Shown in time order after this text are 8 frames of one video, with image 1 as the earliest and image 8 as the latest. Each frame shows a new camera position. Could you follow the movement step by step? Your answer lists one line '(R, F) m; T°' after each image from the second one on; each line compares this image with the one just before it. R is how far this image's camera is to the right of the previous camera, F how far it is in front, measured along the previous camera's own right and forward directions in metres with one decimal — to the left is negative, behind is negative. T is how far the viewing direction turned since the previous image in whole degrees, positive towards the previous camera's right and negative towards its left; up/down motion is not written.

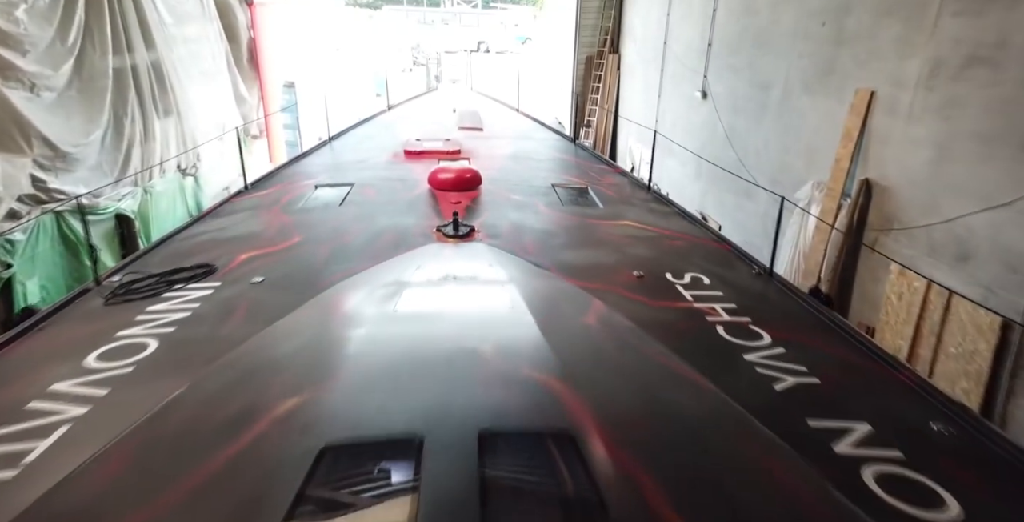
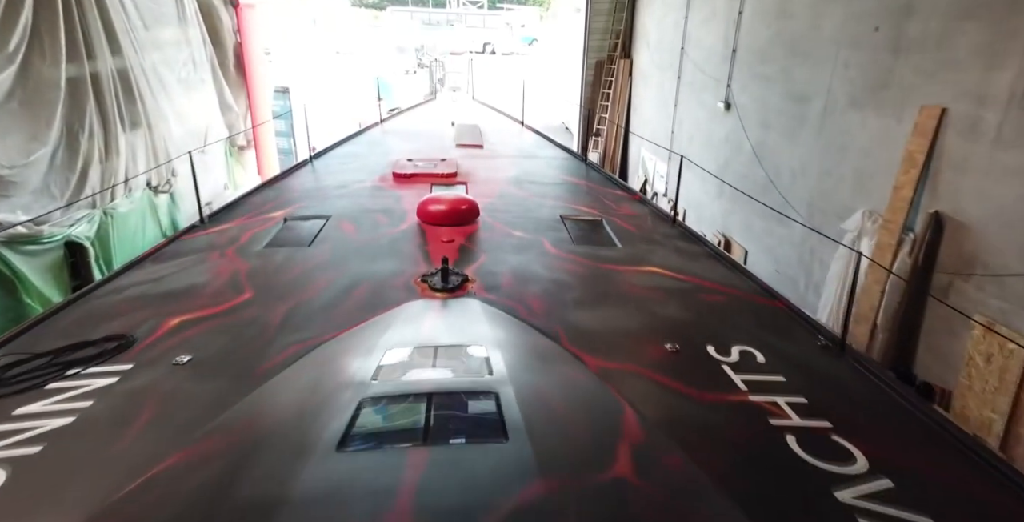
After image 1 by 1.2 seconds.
(0.0, +0.7) m; 0°
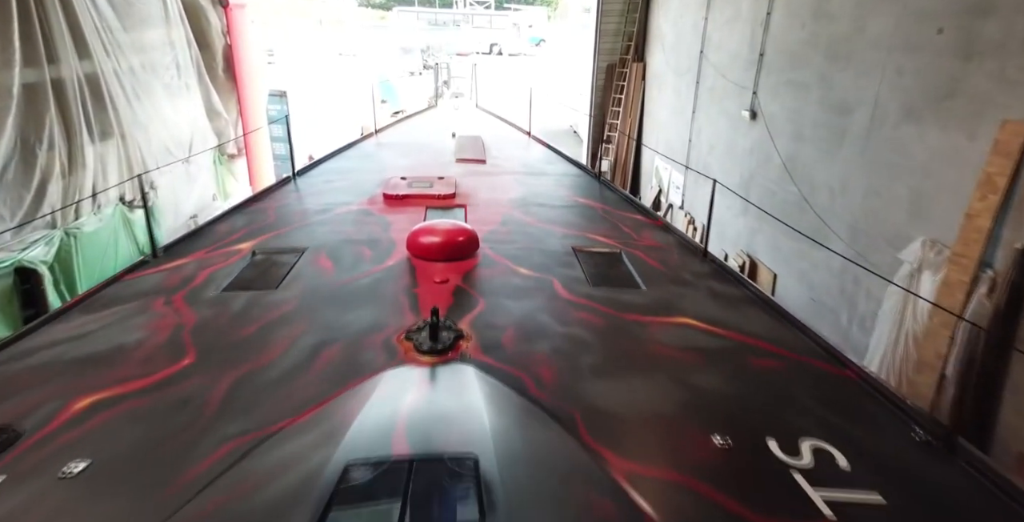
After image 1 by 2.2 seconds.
(0.0, +0.6) m; -1°
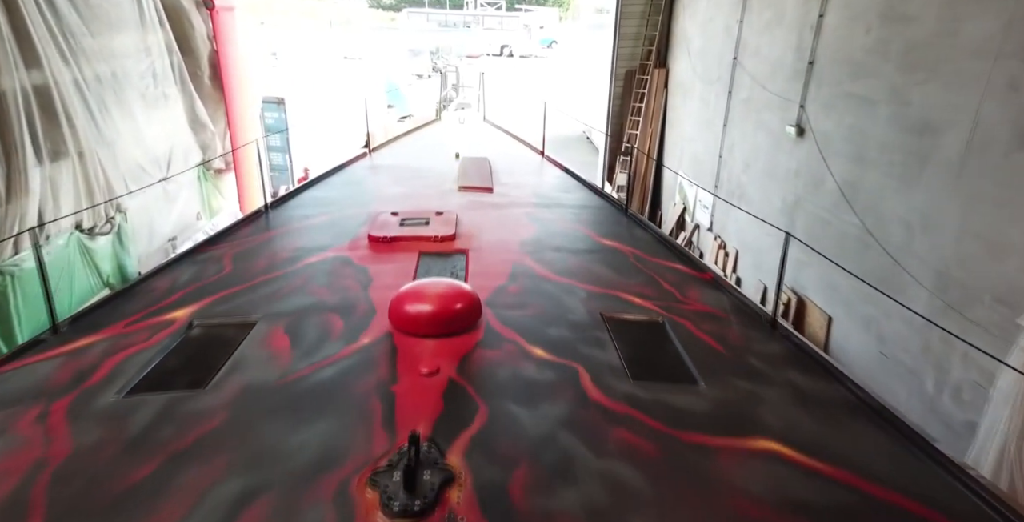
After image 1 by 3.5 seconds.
(0.0, +0.8) m; -1°
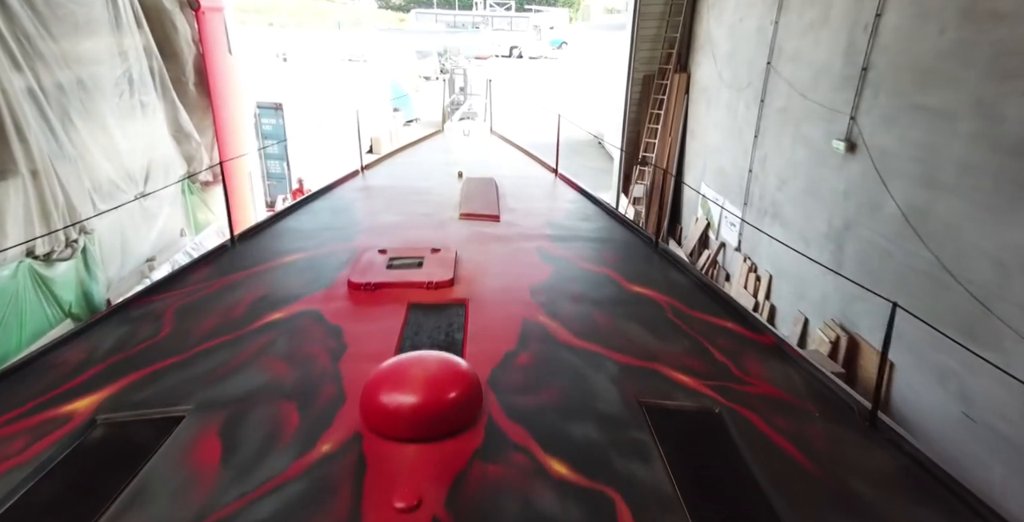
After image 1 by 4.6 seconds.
(0.0, +0.7) m; -1°
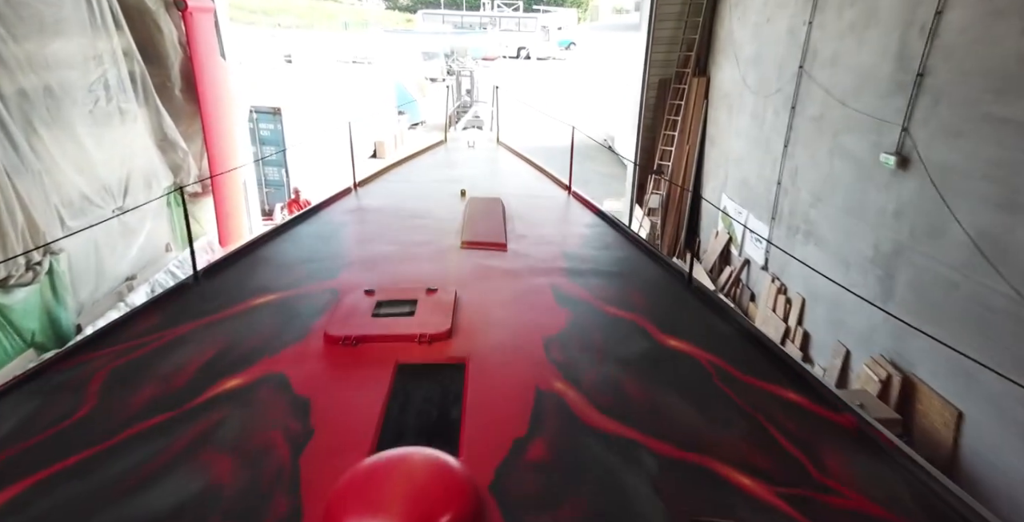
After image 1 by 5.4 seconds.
(0.0, +0.5) m; -1°
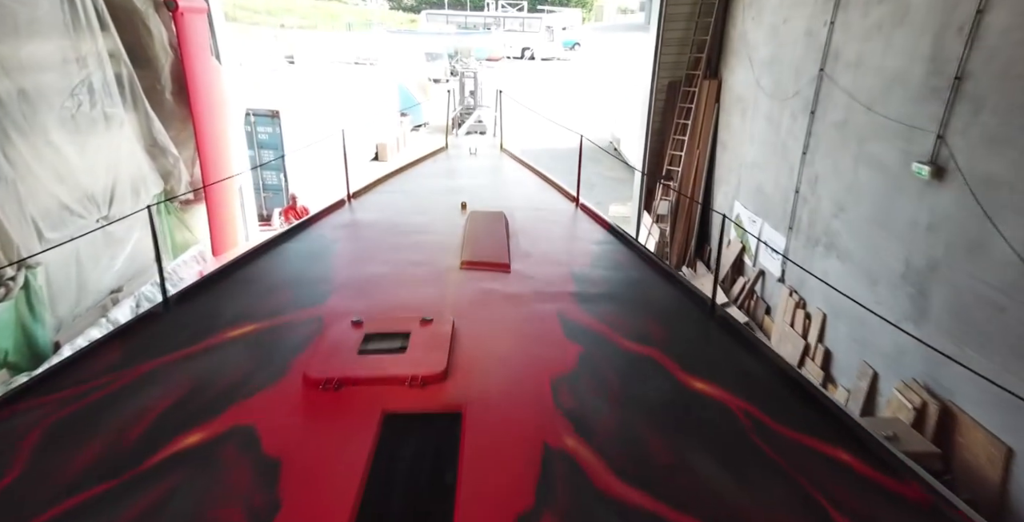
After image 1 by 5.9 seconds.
(0.0, +0.3) m; 0°
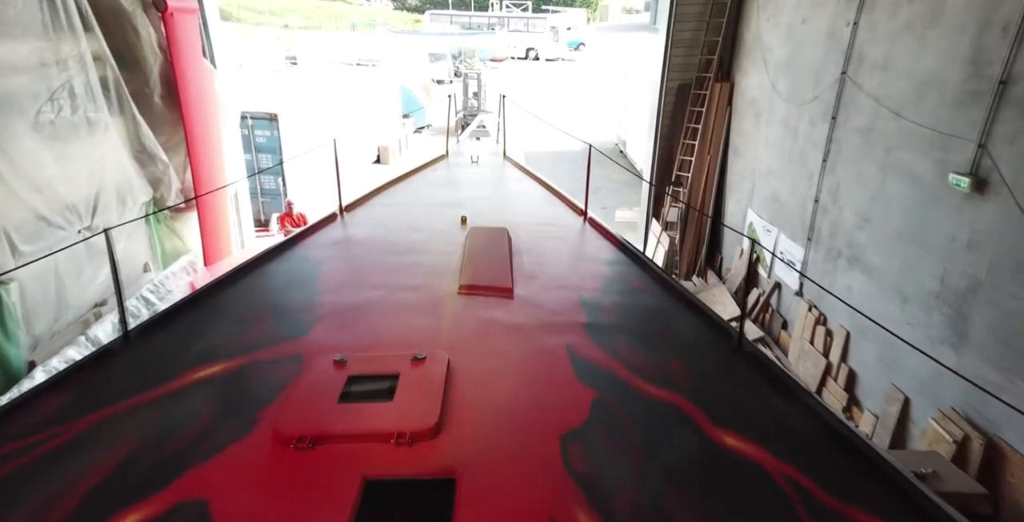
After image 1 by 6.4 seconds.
(0.0, +0.3) m; 0°
